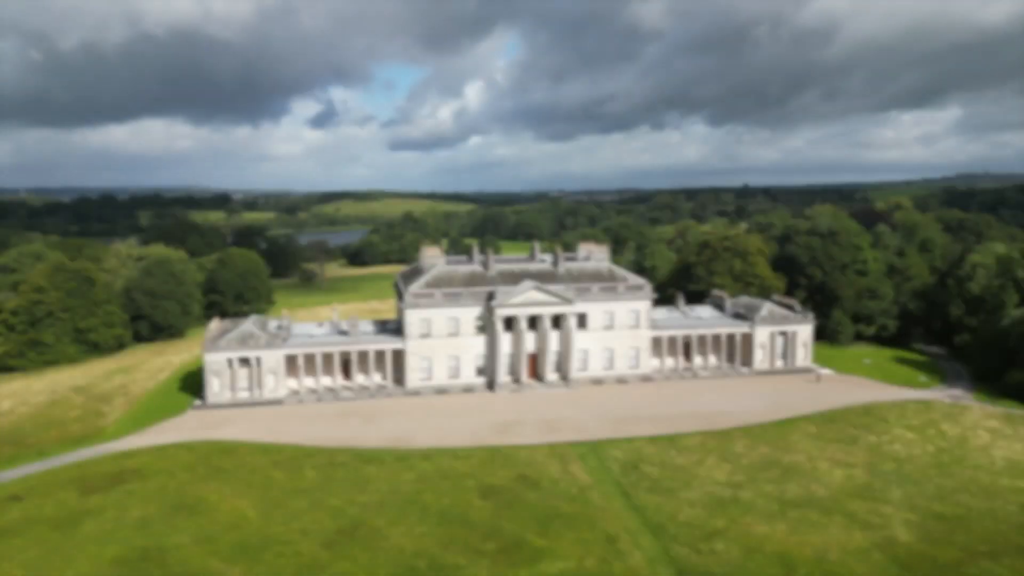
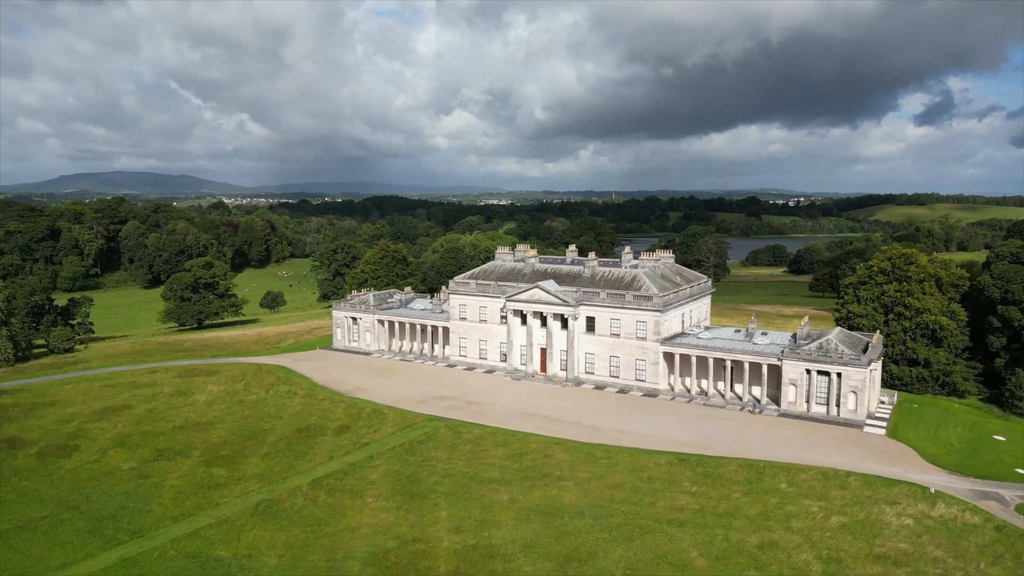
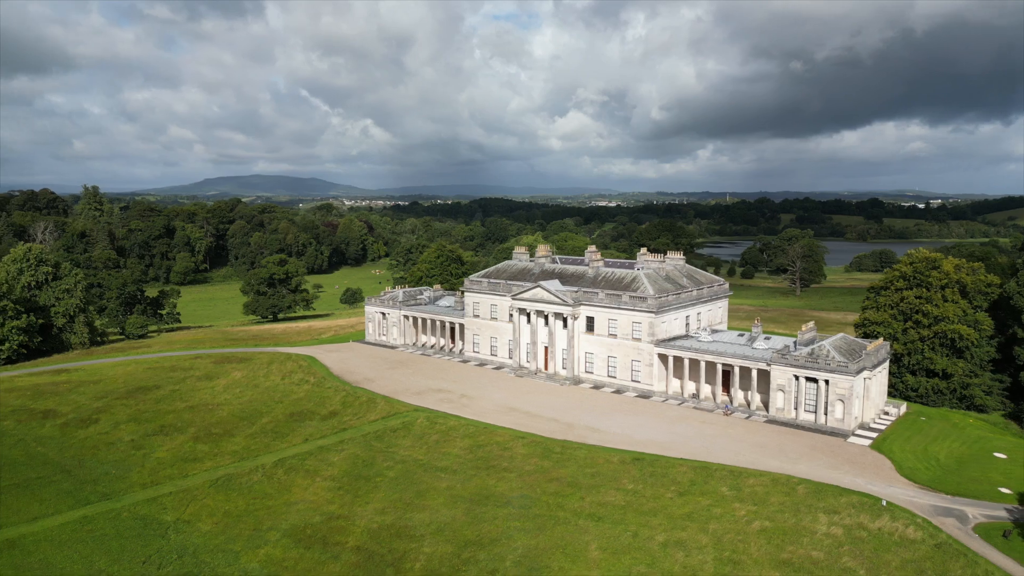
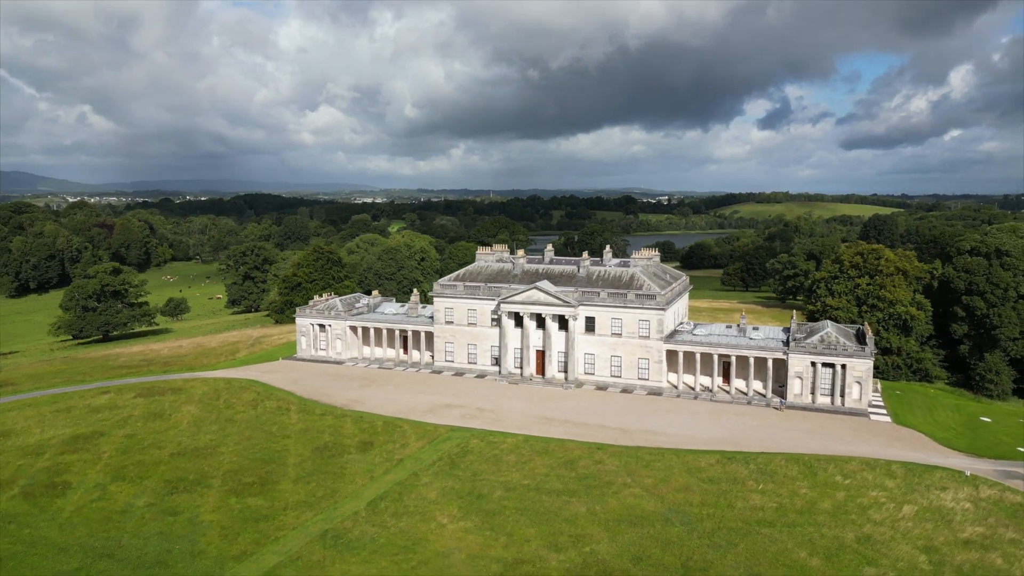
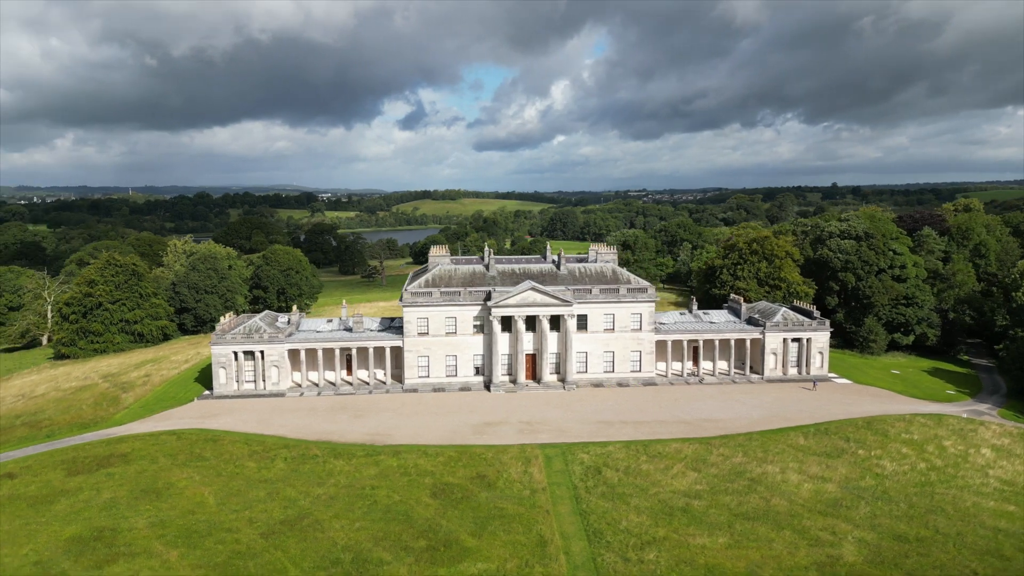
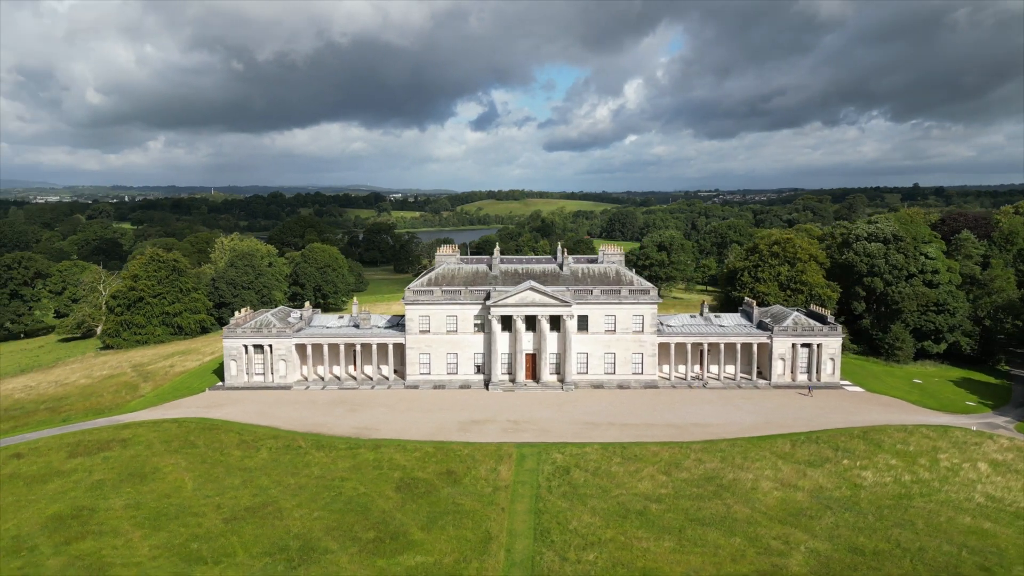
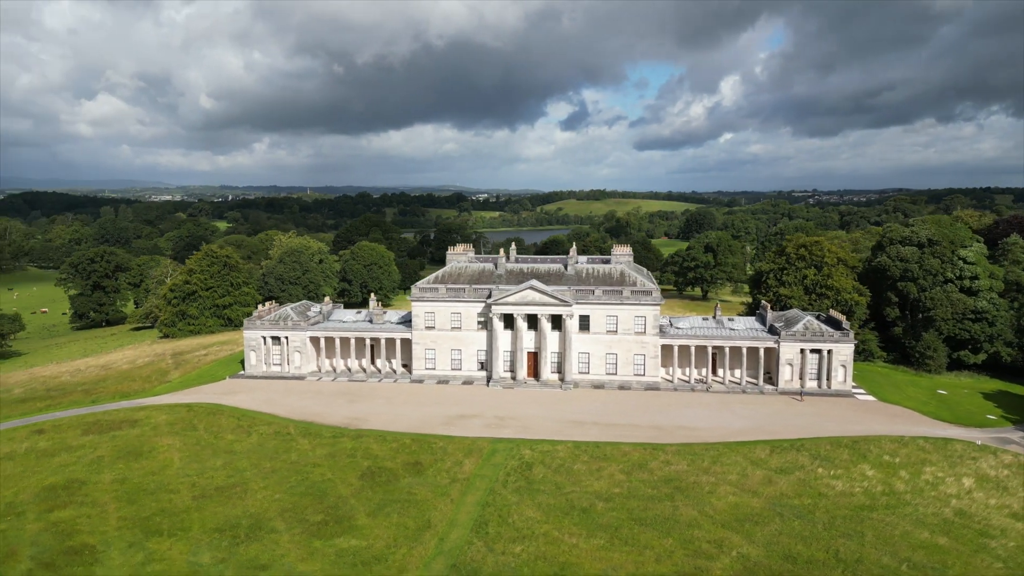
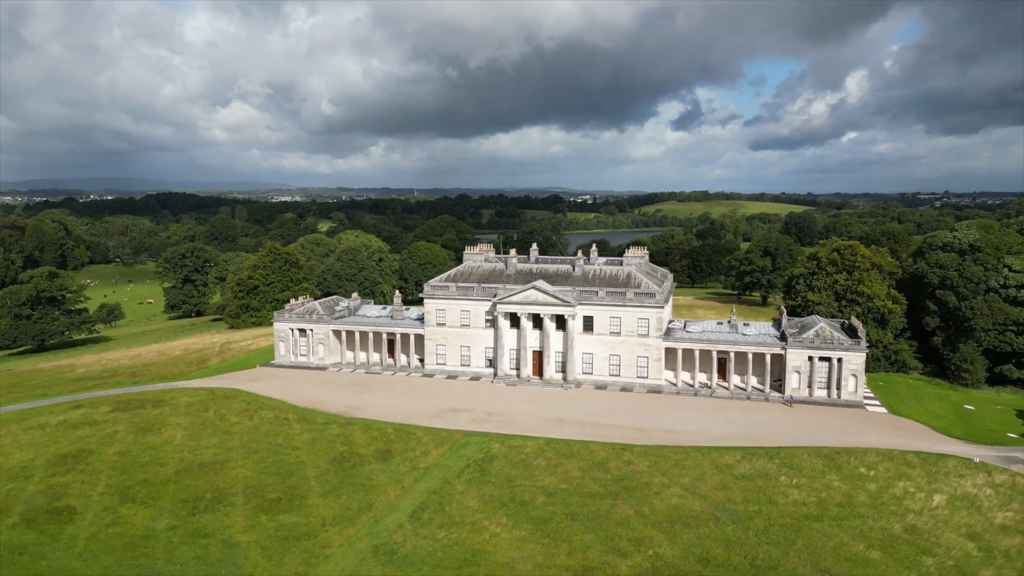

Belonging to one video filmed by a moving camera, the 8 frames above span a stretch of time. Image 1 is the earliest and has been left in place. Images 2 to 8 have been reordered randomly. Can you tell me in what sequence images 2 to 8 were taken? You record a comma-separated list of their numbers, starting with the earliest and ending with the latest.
5, 6, 7, 8, 4, 2, 3
